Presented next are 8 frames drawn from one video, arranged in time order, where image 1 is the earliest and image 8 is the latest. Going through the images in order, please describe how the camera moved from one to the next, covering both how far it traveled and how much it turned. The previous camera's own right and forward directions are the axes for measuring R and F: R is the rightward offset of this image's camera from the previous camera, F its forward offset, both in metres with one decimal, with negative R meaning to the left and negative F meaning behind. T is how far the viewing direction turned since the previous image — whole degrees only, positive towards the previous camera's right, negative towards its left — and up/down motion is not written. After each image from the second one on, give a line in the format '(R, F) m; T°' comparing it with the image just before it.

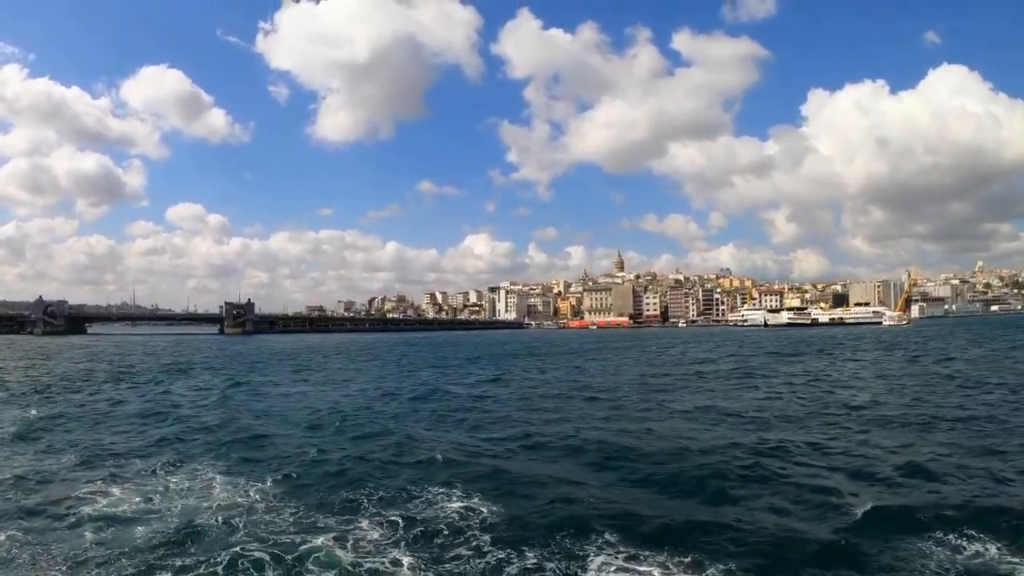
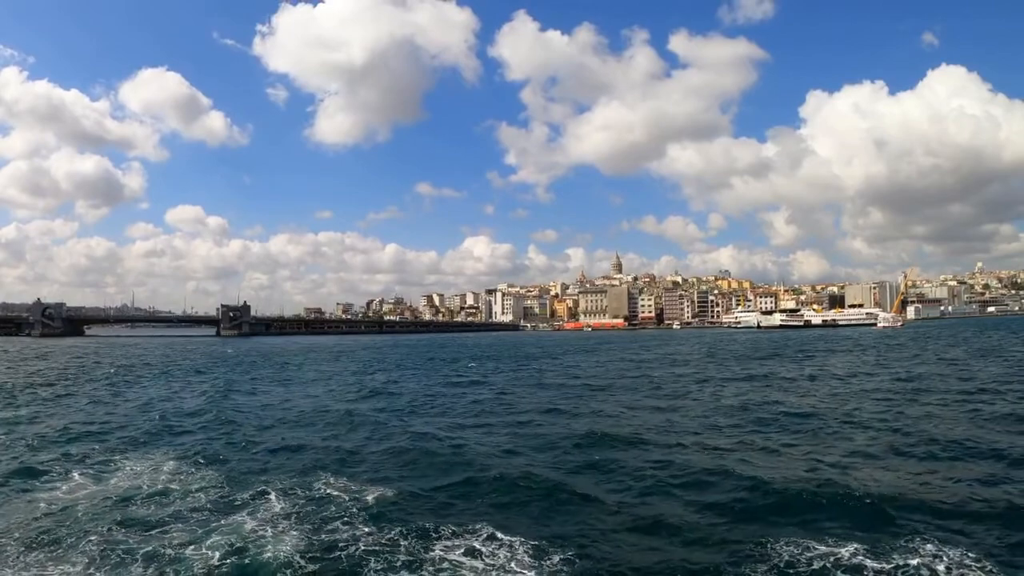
(+1.5, -0.3) m; 0°
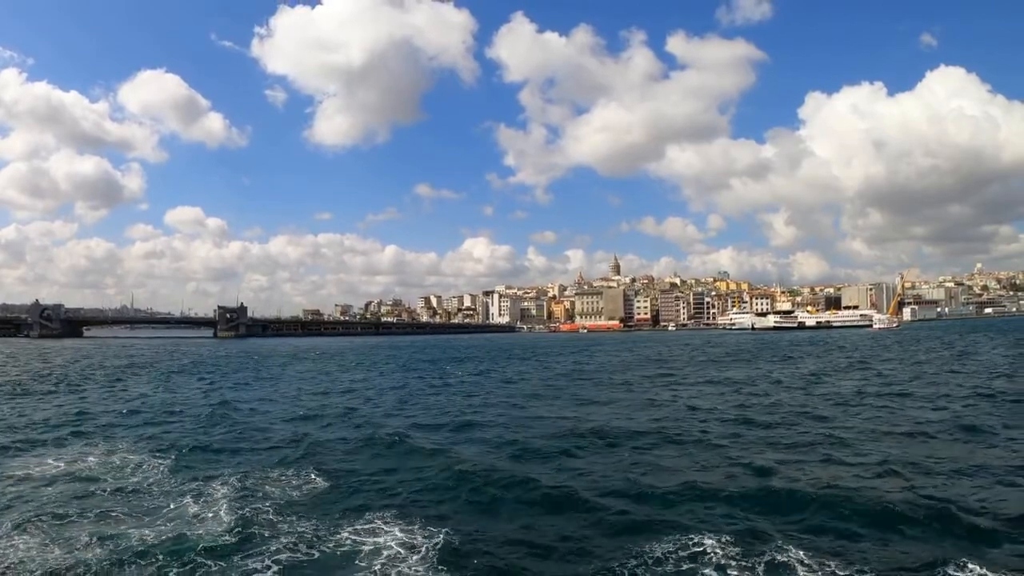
(+1.1, -0.3) m; 0°
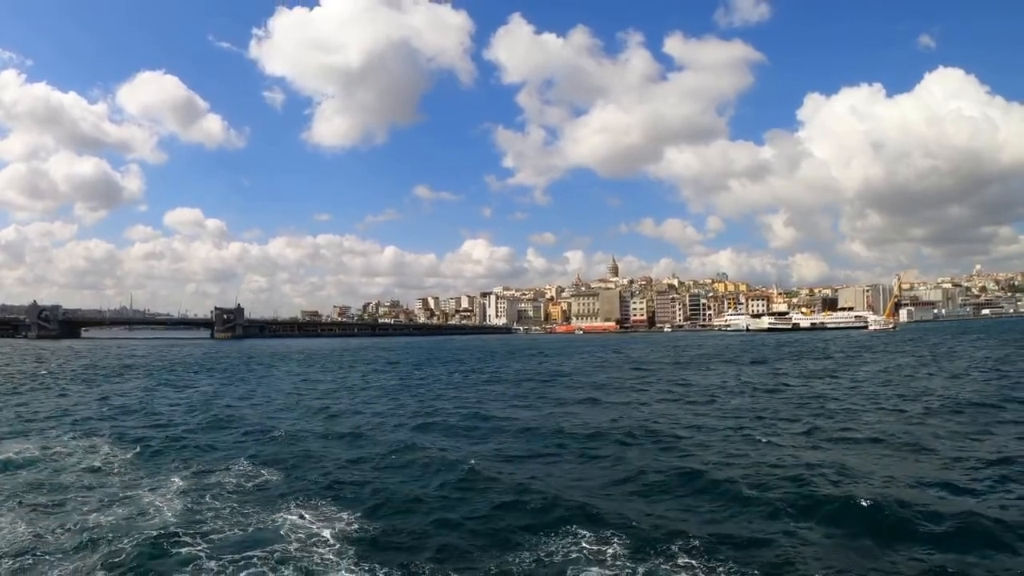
(+1.0, -0.1) m; 0°
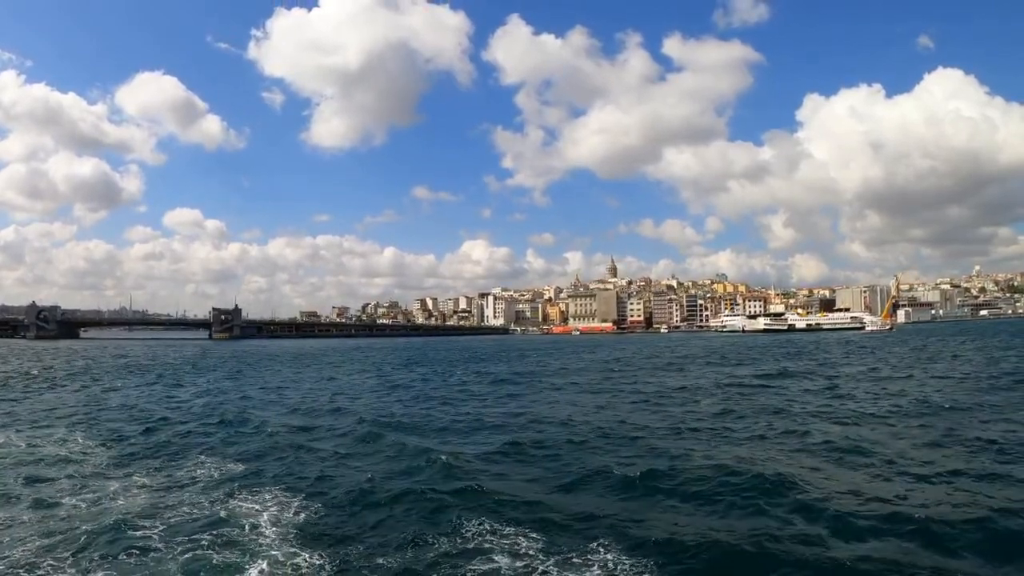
(+0.8, -0.1) m; 0°
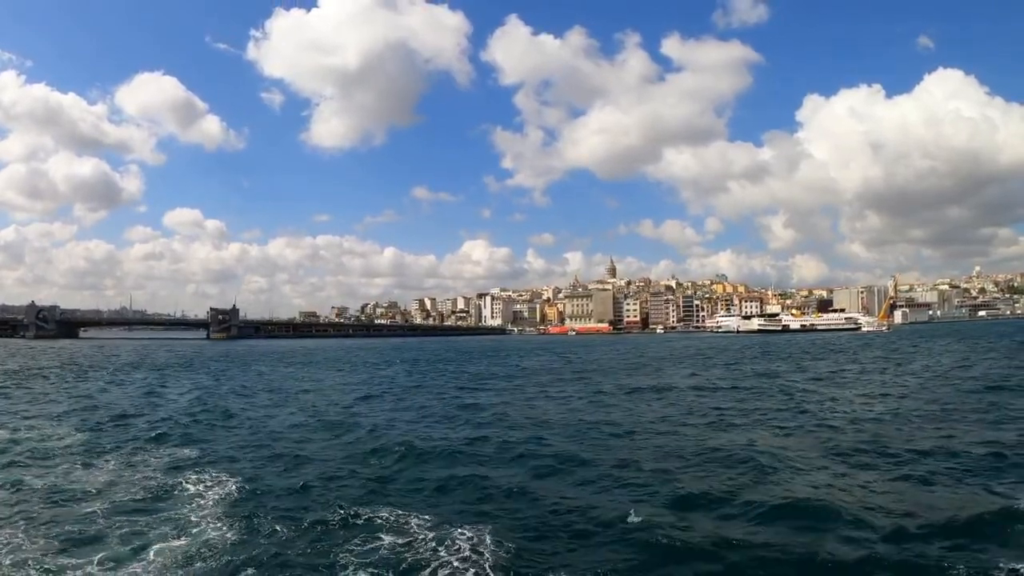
(+1.1, -0.3) m; 0°
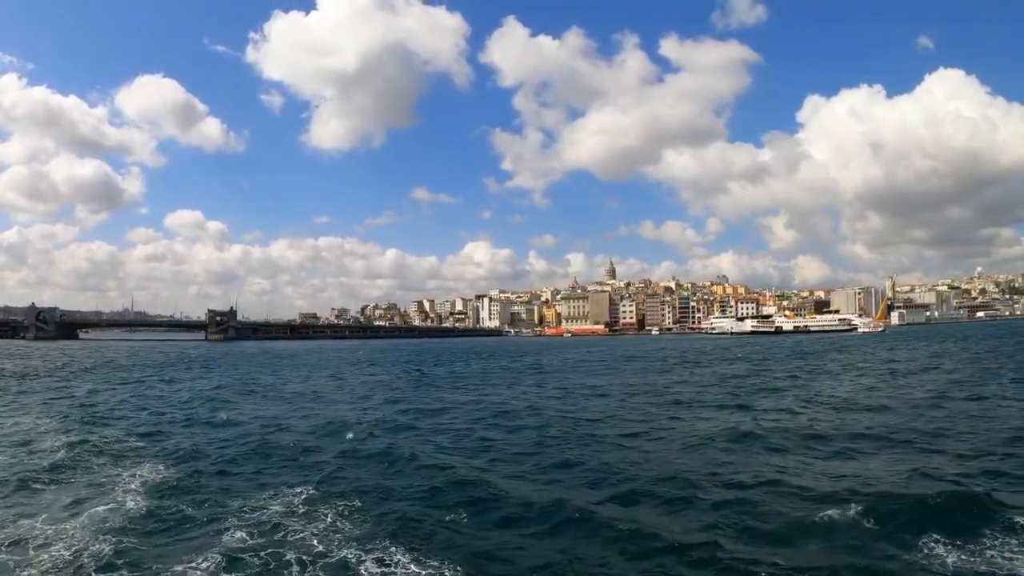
(+1.6, -0.6) m; 0°
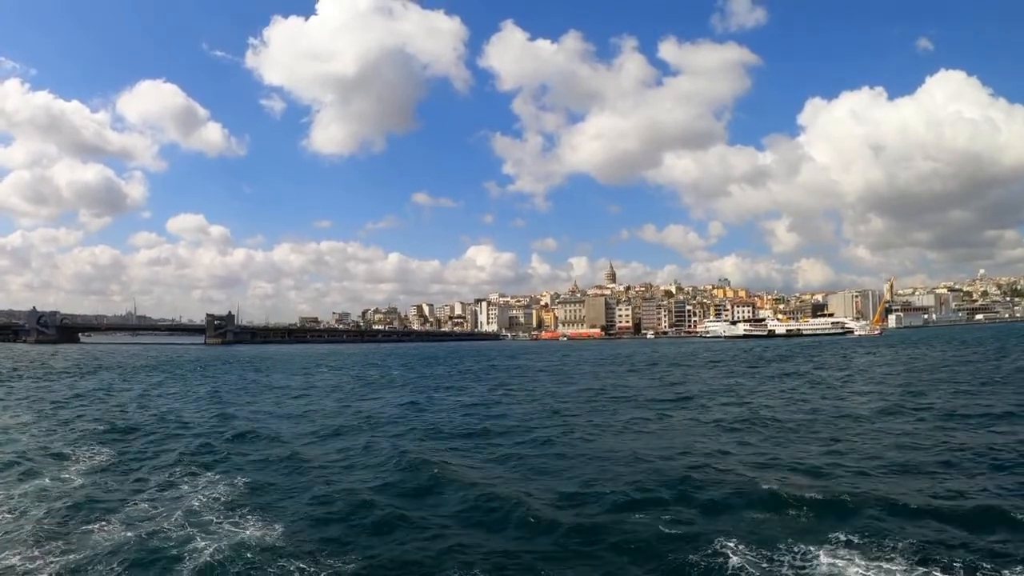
(+1.8, -0.7) m; 0°
